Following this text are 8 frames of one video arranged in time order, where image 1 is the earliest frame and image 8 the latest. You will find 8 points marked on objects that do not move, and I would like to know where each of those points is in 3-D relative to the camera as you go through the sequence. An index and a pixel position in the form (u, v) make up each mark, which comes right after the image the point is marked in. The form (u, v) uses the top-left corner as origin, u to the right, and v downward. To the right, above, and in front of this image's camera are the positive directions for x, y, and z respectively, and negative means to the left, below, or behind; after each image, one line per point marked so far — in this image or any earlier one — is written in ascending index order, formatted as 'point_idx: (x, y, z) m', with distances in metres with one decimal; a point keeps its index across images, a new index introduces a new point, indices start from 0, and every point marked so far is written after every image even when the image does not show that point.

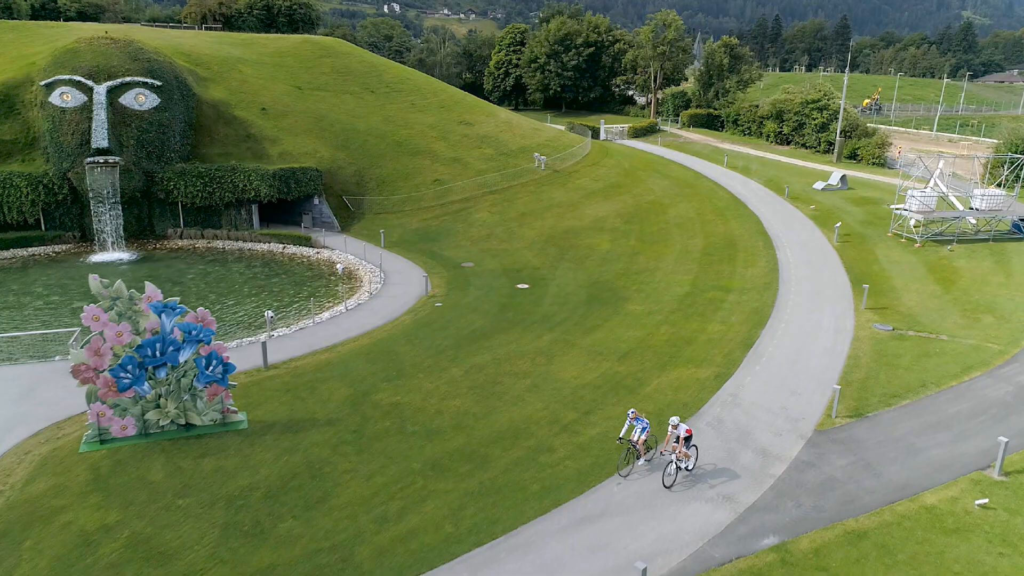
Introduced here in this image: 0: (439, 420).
0: (-1.9, -3.4, +19.0) m
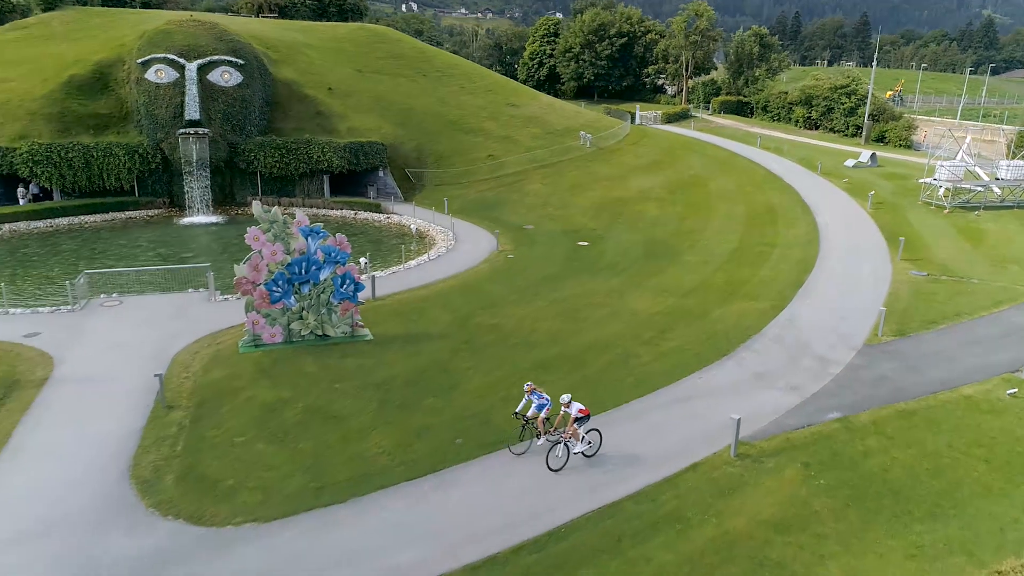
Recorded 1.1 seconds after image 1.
0: (+0.7, -1.4, +22.0) m
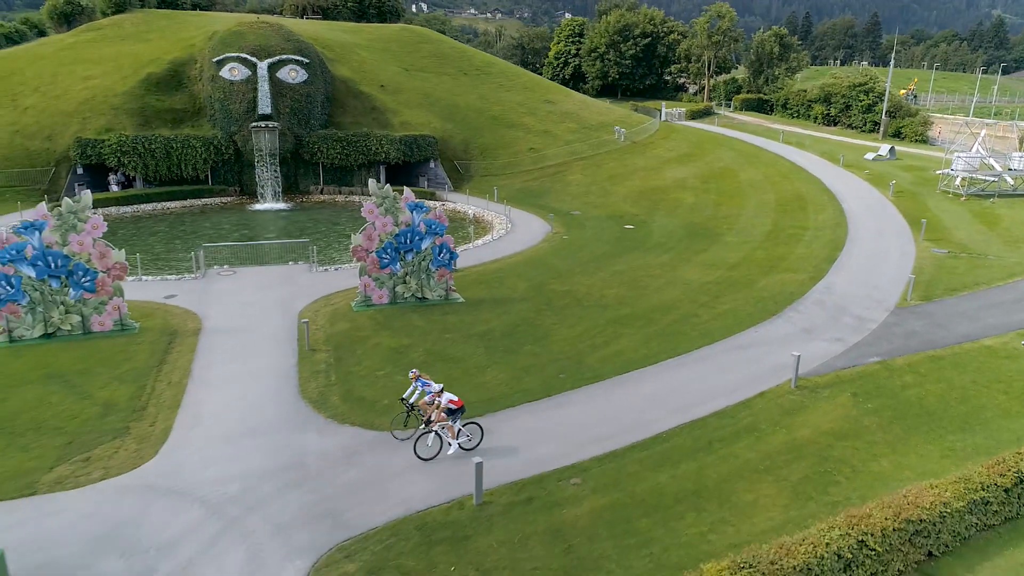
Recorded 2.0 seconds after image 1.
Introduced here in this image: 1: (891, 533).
0: (+3.1, -0.4, +25.1) m
1: (+5.8, -3.7, +11.4) m
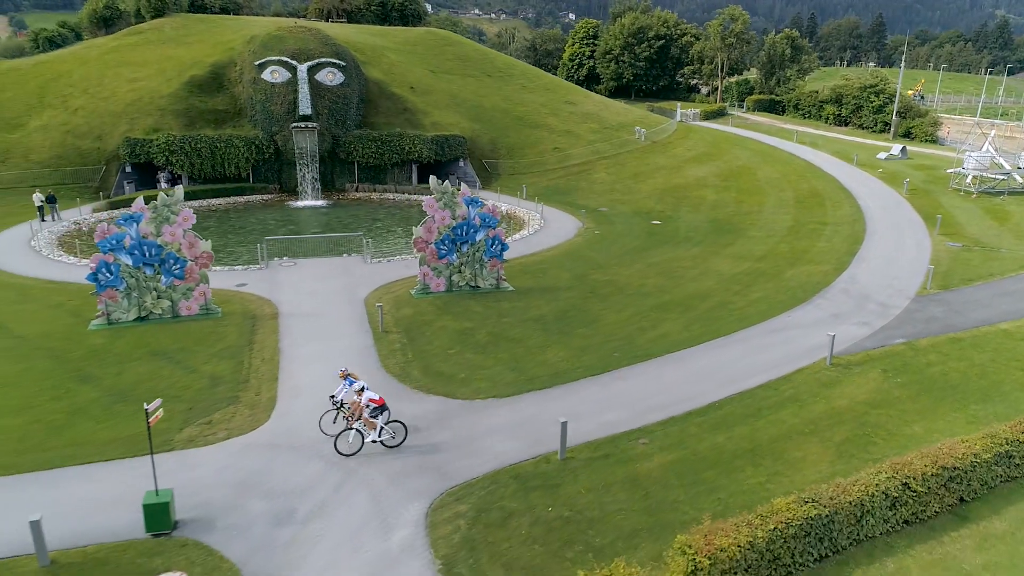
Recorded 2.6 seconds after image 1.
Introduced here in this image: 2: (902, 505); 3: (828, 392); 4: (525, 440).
0: (+4.8, 0.0, +26.9) m
1: (+7.4, -3.4, +13.3) m
2: (+6.8, -3.8, +13.0) m
3: (+7.9, -2.6, +18.6) m
4: (+0.3, -3.2, +15.9) m
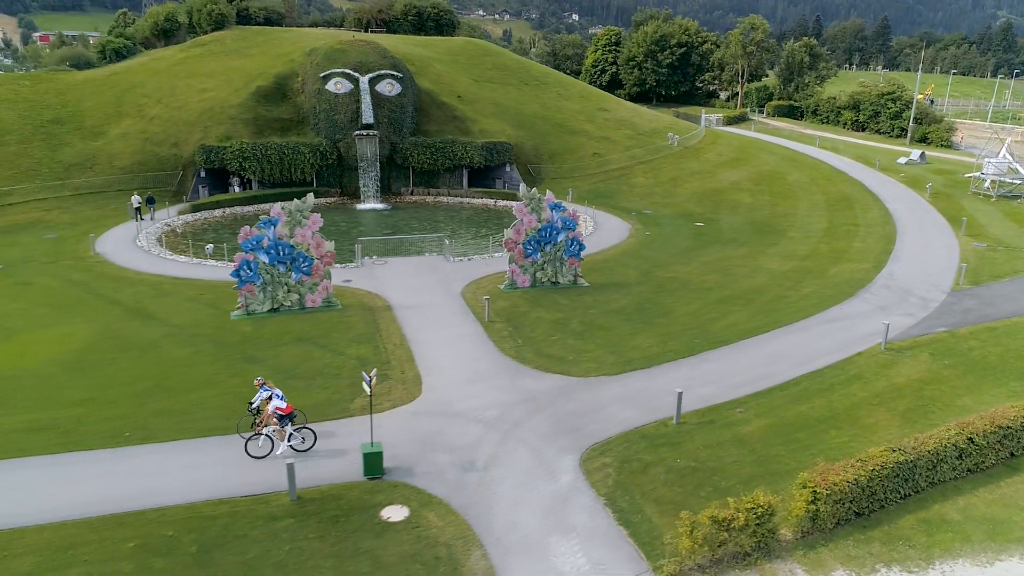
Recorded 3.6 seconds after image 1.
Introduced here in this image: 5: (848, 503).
0: (+7.8, +0.1, +30.0) m
1: (+10.4, -3.2, +16.3) m
2: (+9.8, -3.6, +16.1) m
3: (+10.9, -2.4, +21.6) m
4: (+3.3, -3.1, +19.0) m
5: (+6.4, -4.1, +14.3) m
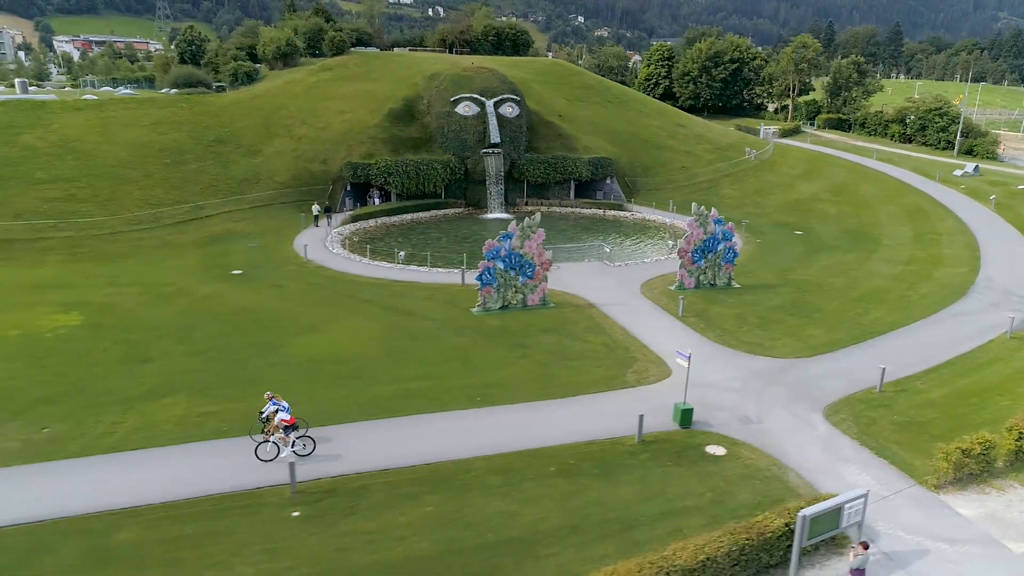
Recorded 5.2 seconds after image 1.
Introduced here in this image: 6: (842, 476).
0: (+15.6, +0.1, +35.9) m
1: (+18.2, -3.2, +22.2) m
2: (+17.6, -3.6, +22.0) m
3: (+18.7, -2.5, +27.5) m
4: (+11.1, -3.1, +24.9) m
5: (+14.3, -4.2, +20.2) m
6: (+8.5, -4.9, +19.3) m
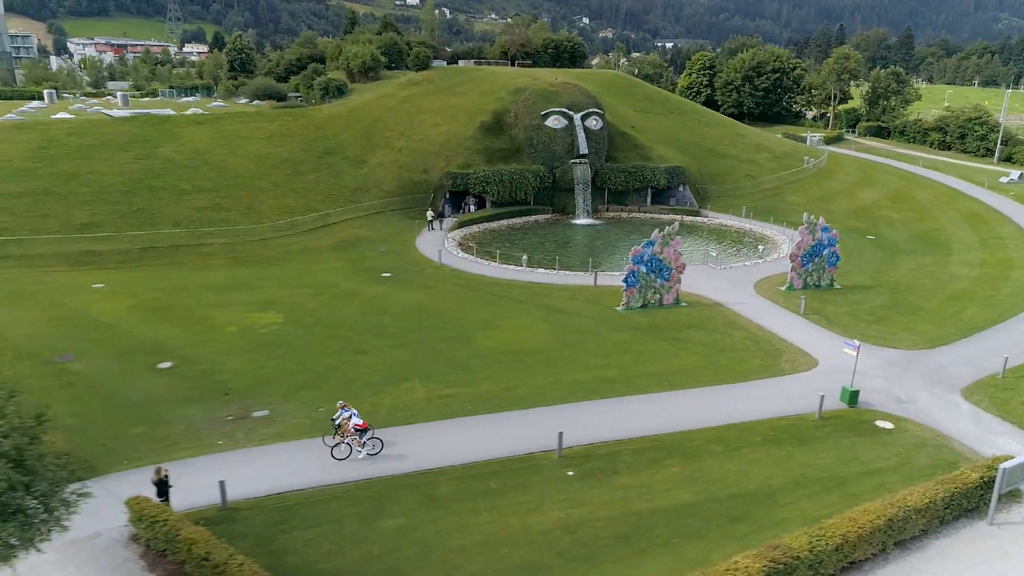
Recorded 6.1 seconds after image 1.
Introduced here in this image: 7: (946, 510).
0: (+22.2, +0.1, +40.0) m
1: (+24.9, -3.3, +26.3) m
2: (+24.3, -3.7, +26.1) m
3: (+25.3, -2.5, +31.6) m
4: (+17.8, -3.1, +29.0) m
5: (+20.9, -4.2, +24.3) m
6: (+15.2, -4.9, +23.3) m
7: (+11.1, -5.7, +19.1) m
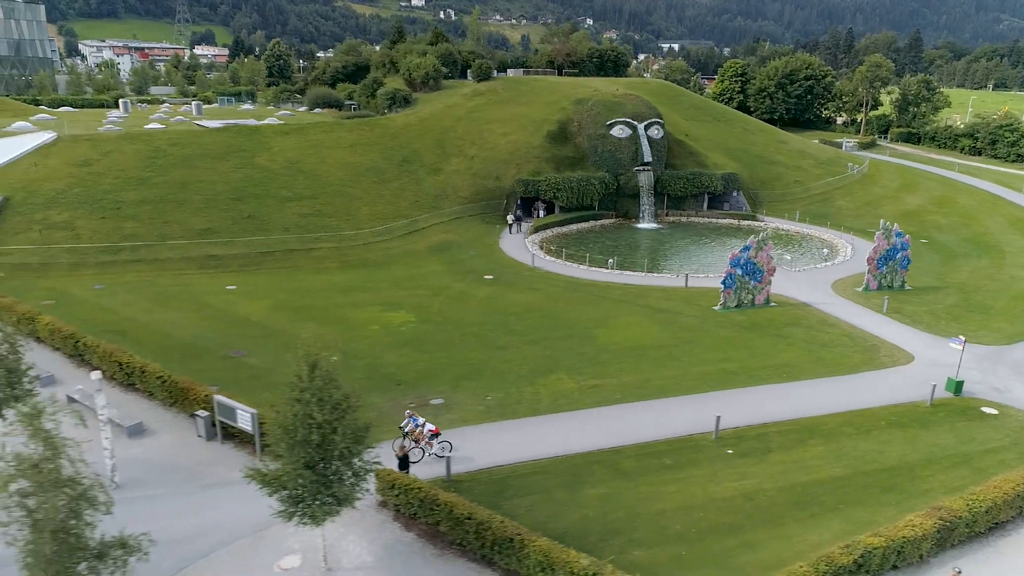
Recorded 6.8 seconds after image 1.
0: (+27.6, 0.0, +43.2) m
1: (+30.4, -3.3, +29.5) m
2: (+29.8, -3.7, +29.3) m
3: (+30.8, -2.5, +34.8) m
4: (+23.2, -3.2, +32.2) m
5: (+26.4, -4.3, +27.5) m
6: (+20.7, -5.0, +26.5) m
7: (+16.6, -5.7, +22.3) m
